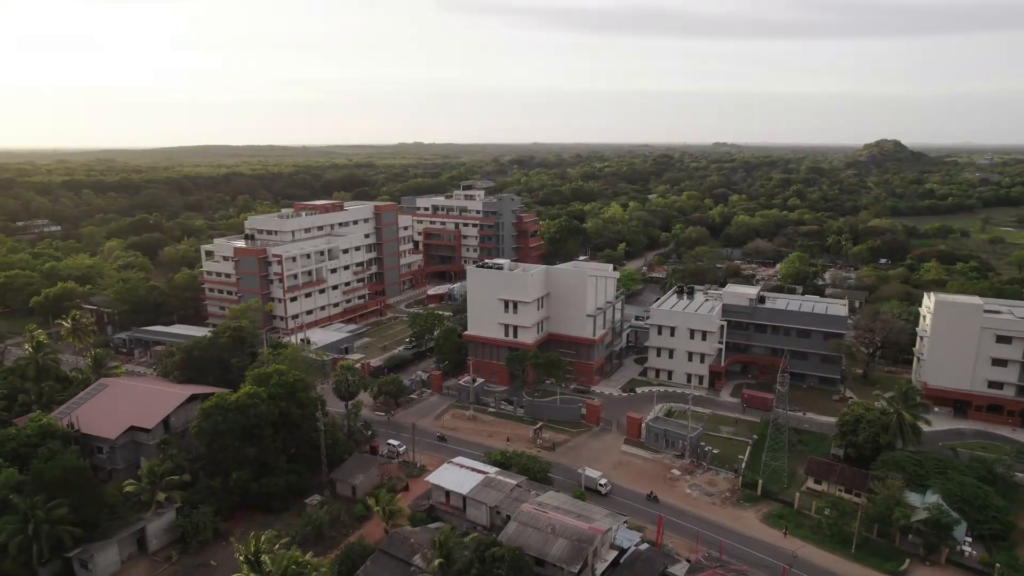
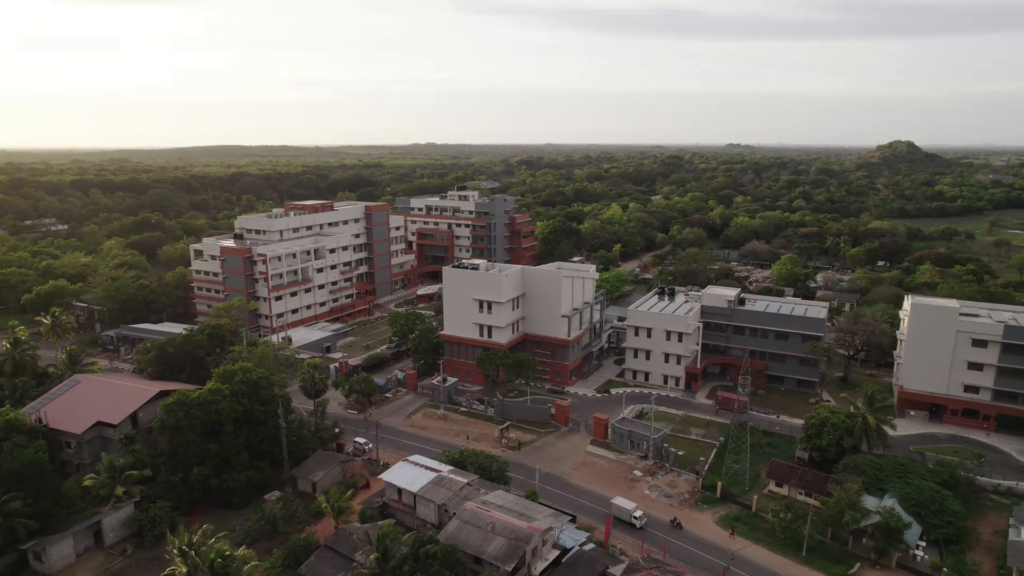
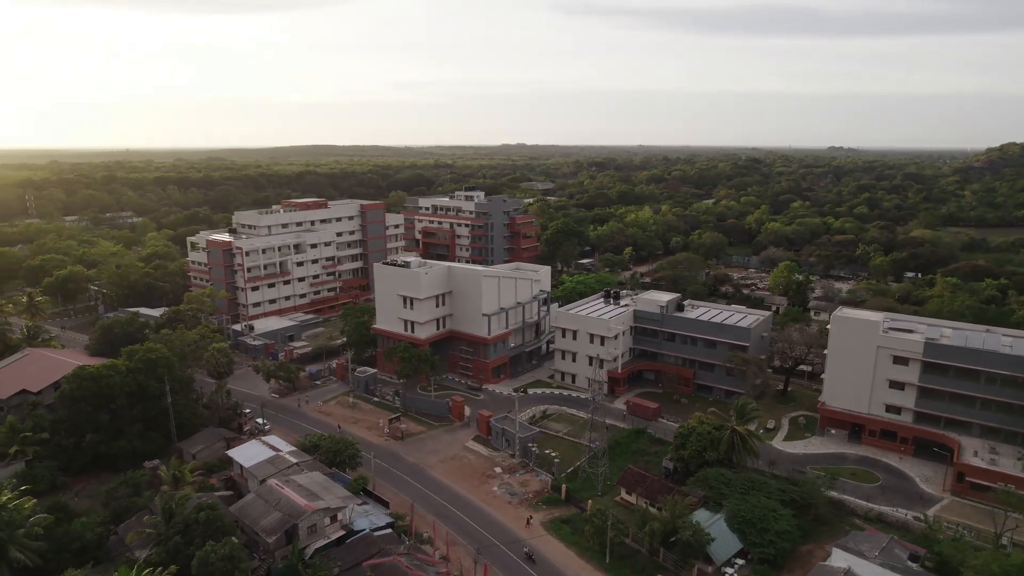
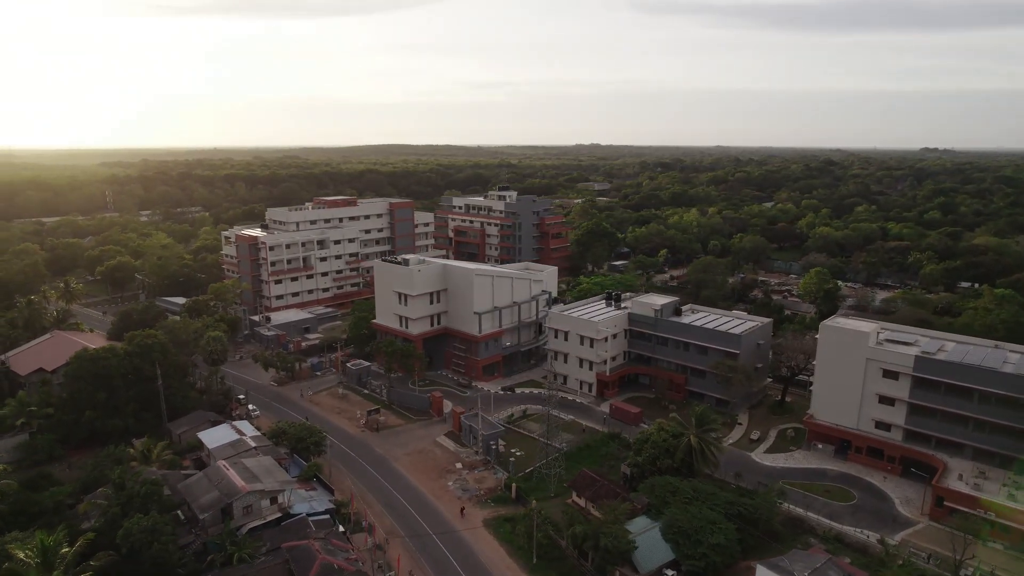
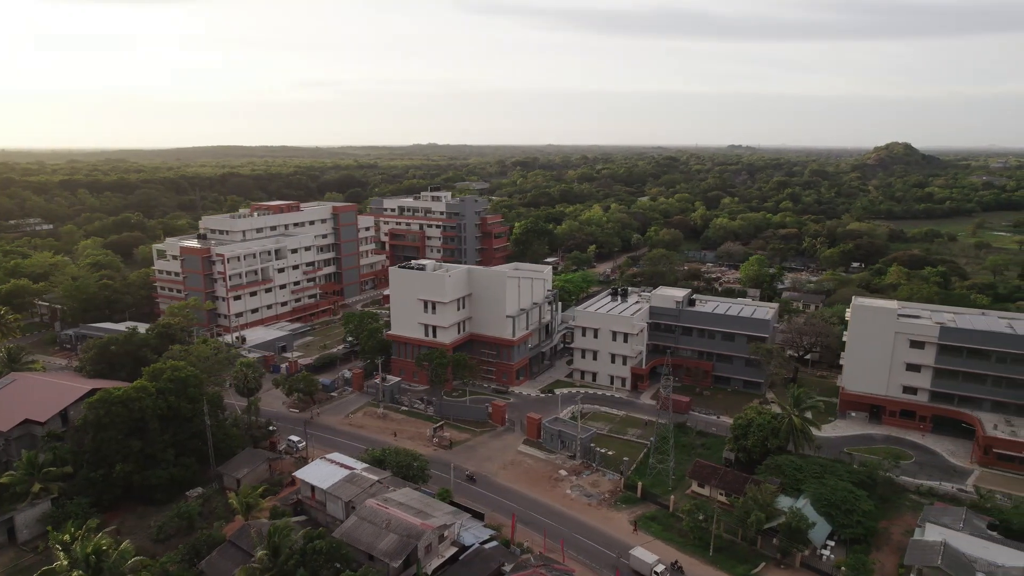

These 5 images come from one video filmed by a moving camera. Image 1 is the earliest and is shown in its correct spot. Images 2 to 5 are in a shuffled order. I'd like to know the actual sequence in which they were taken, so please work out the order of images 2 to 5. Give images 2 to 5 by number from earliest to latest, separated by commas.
2, 5, 3, 4
